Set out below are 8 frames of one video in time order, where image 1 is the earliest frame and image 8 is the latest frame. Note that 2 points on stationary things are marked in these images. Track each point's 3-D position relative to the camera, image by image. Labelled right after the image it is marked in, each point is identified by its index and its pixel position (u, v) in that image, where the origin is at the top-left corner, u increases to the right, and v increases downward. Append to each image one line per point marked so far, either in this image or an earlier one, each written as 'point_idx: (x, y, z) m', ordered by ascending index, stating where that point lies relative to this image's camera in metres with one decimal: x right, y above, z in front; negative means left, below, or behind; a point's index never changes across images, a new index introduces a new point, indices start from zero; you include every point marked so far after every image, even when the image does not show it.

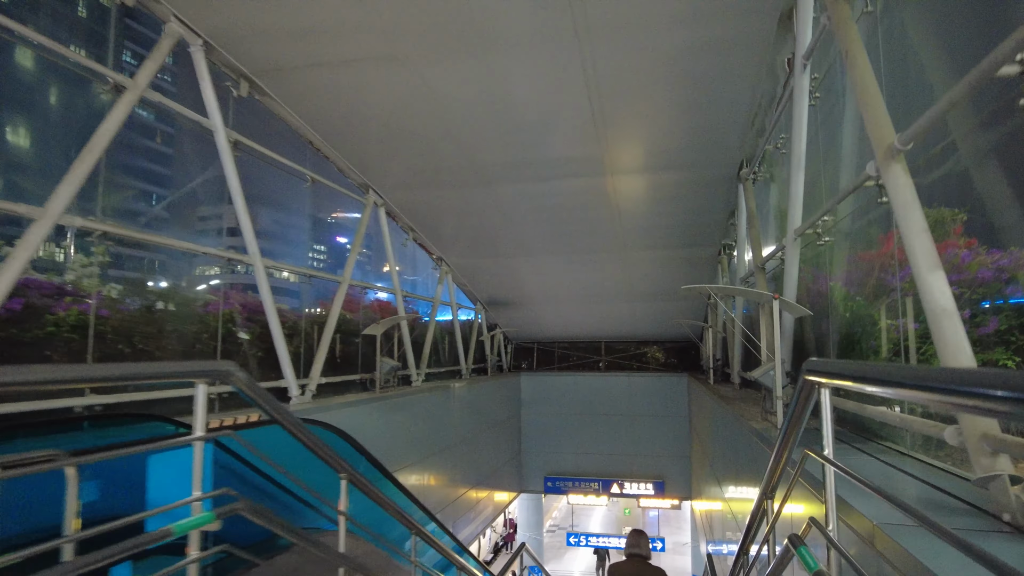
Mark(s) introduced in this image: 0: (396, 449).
0: (-1.6, -2.2, +8.9) m
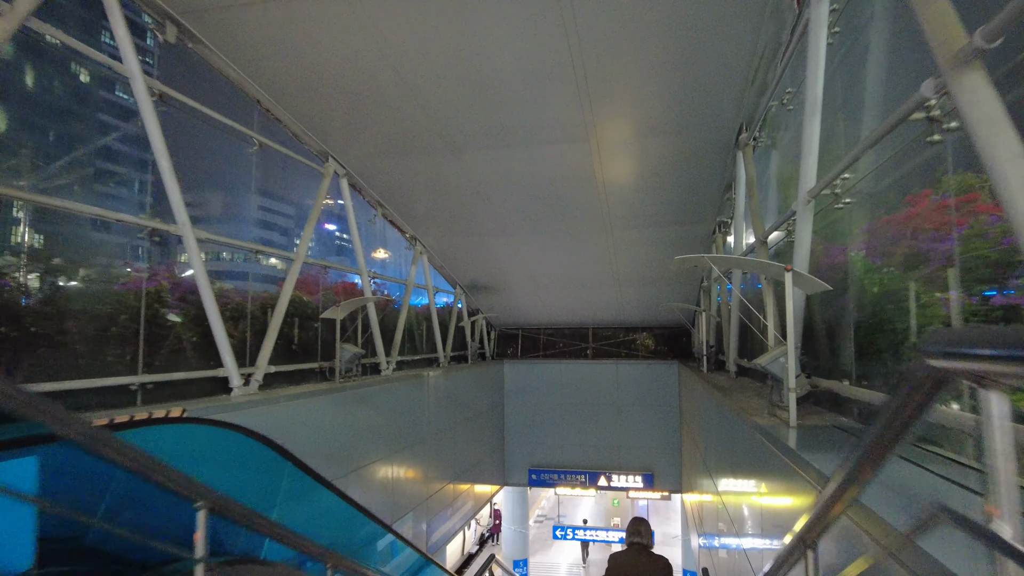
0: (-1.9, -1.9, +8.1) m
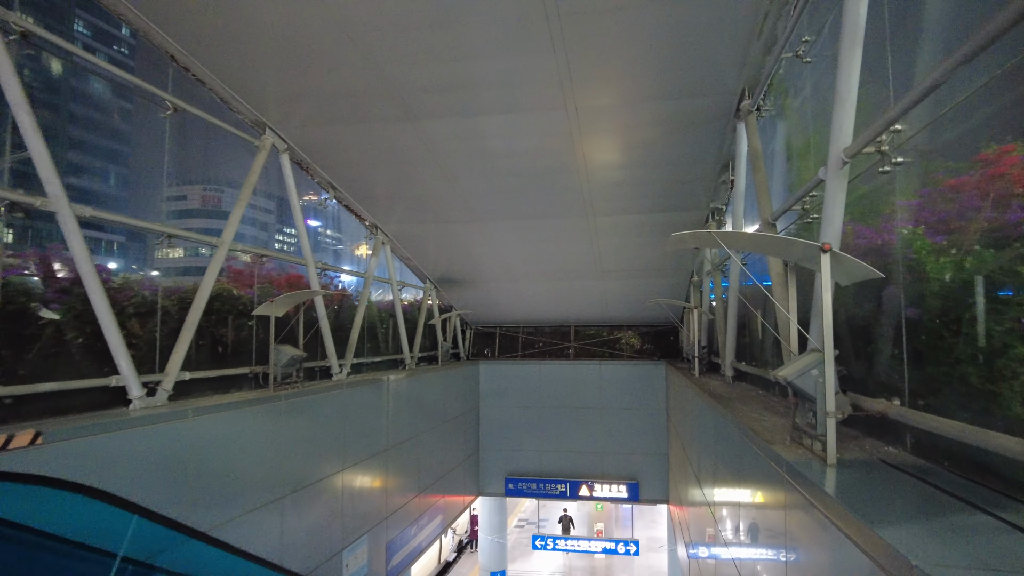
0: (-2.3, -1.8, +7.0) m
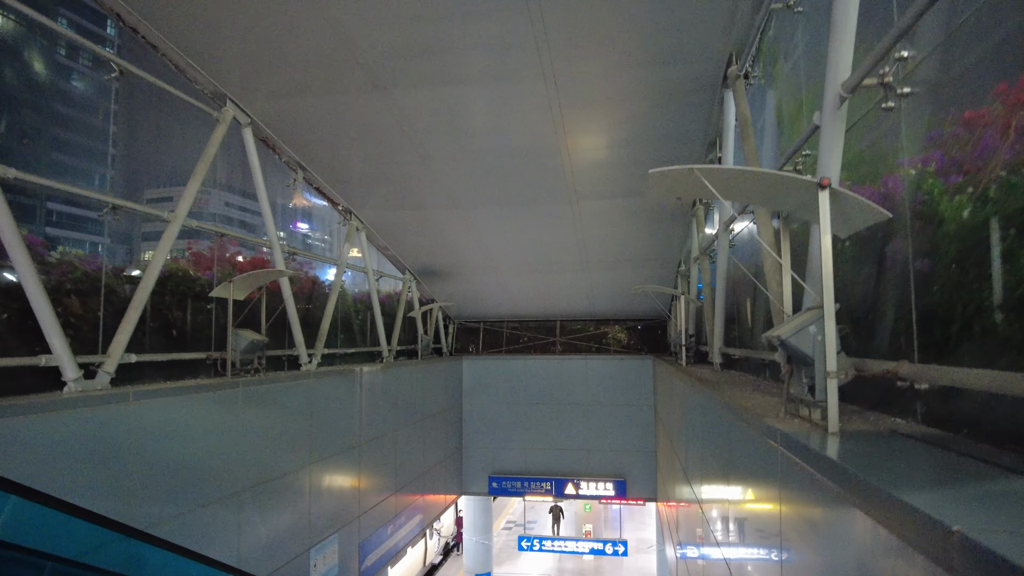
0: (-2.5, -1.7, +6.6) m
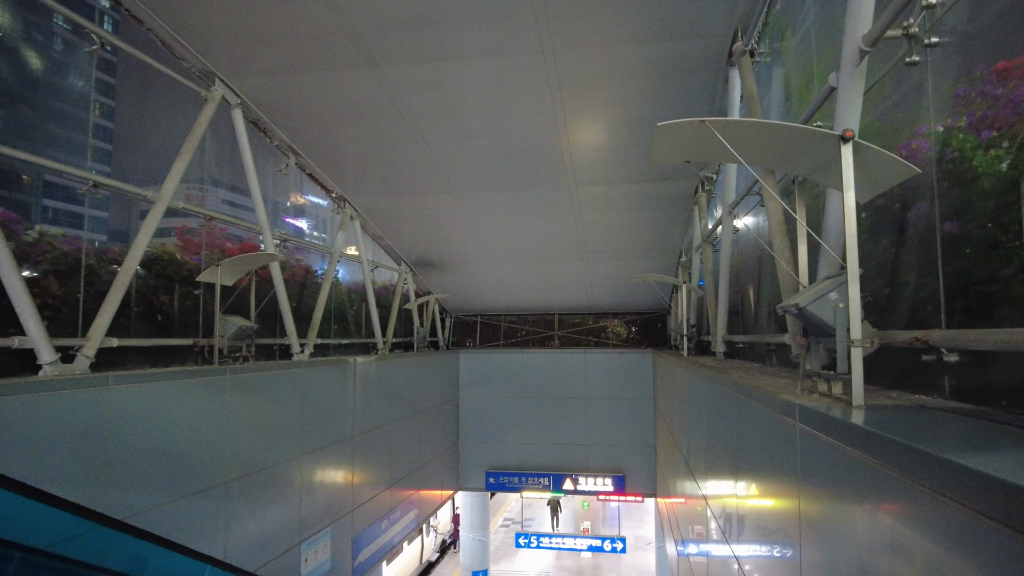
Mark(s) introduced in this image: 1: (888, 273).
0: (-2.6, -1.5, +6.3) m
1: (+1.8, +0.1, +3.2) m
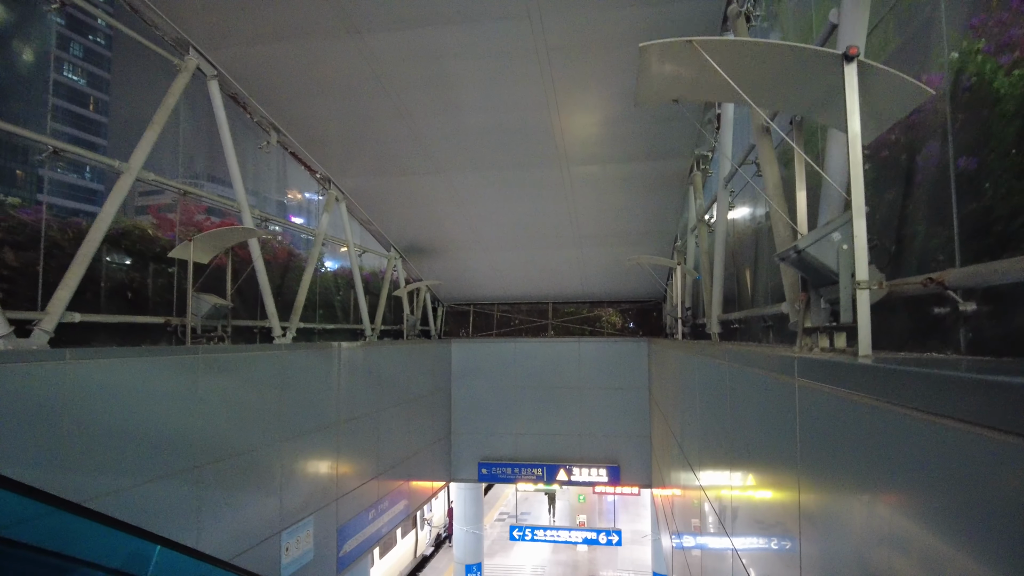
0: (-2.7, -1.3, +6.1) m
1: (+1.7, +0.3, +2.9) m
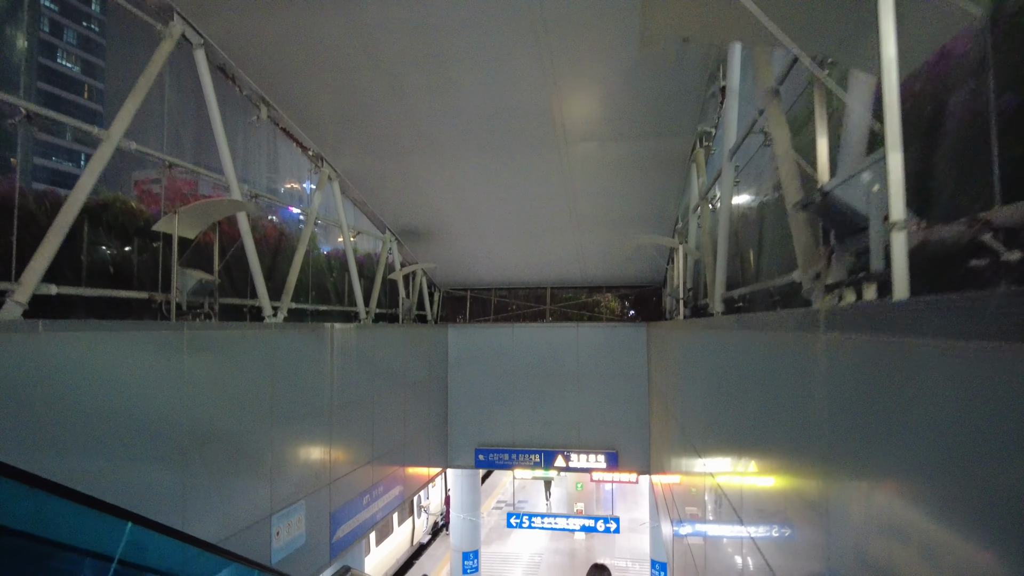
0: (-2.7, -1.1, +5.9) m
1: (+1.7, +0.4, +2.7) m
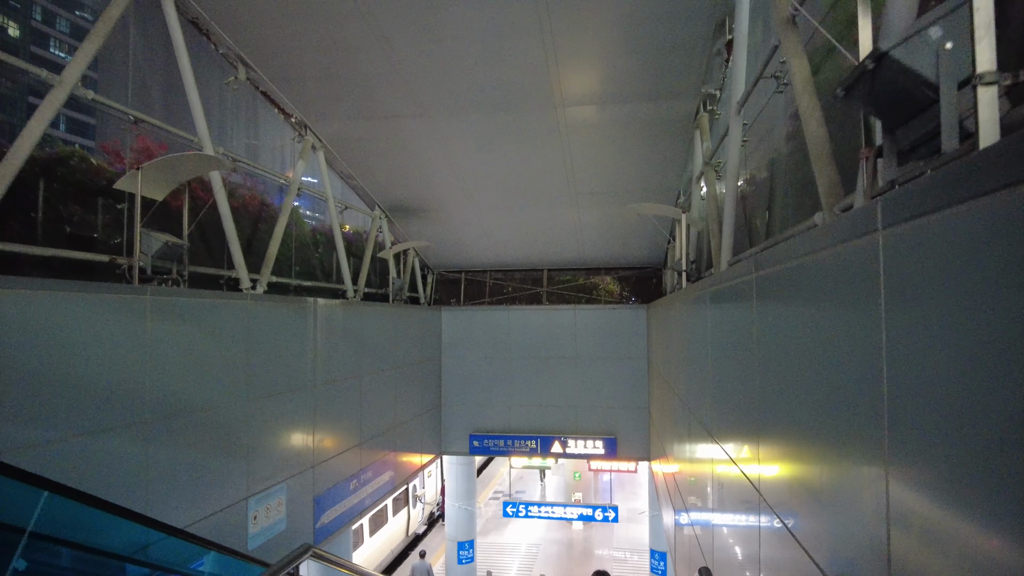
0: (-2.8, -0.8, +5.5) m
1: (+1.6, +0.7, +2.3) m
